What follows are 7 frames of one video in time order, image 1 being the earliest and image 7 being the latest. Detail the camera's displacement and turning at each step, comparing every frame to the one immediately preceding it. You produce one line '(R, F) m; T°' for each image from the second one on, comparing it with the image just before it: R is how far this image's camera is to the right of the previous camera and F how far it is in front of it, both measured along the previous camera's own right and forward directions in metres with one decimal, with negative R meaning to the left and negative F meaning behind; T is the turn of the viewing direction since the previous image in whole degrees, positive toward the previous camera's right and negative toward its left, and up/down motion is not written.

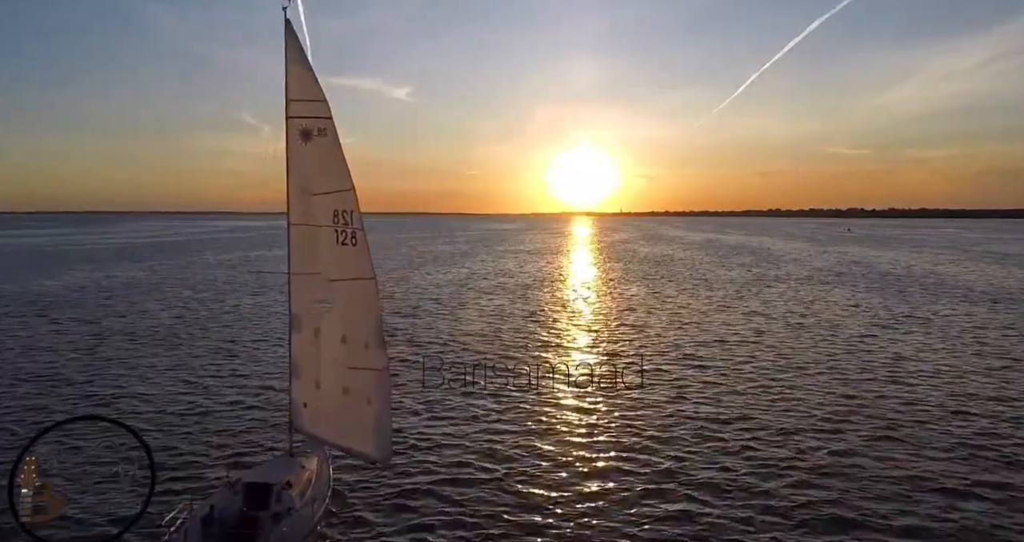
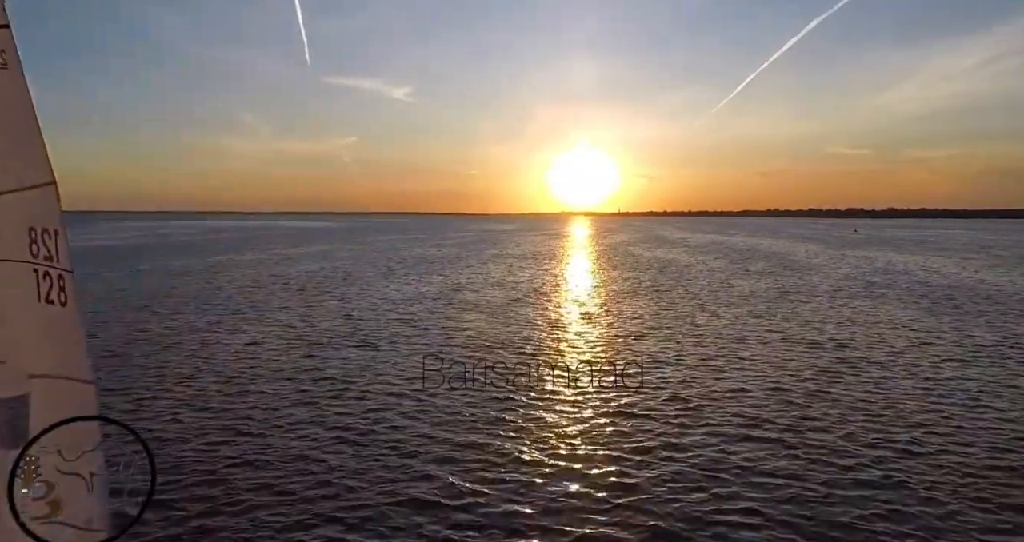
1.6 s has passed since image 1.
(+0.7, +5.9) m; 0°
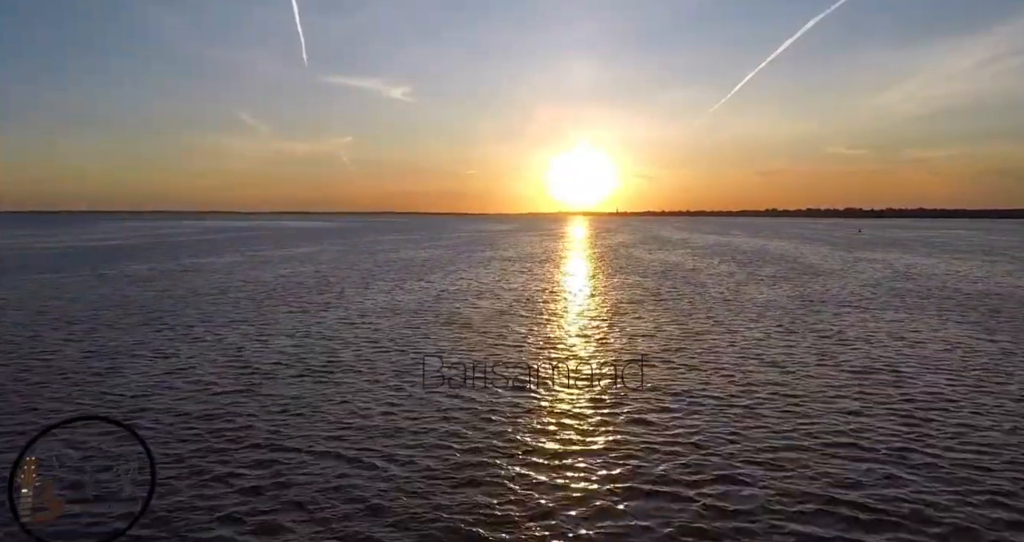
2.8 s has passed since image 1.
(+0.5, +4.2) m; 0°
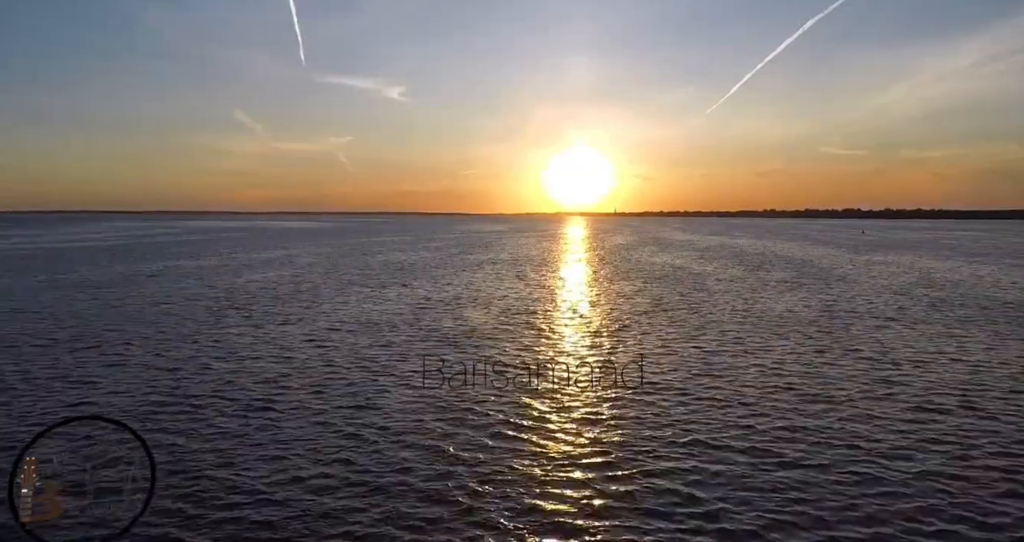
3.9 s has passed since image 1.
(+0.3, +3.9) m; 0°
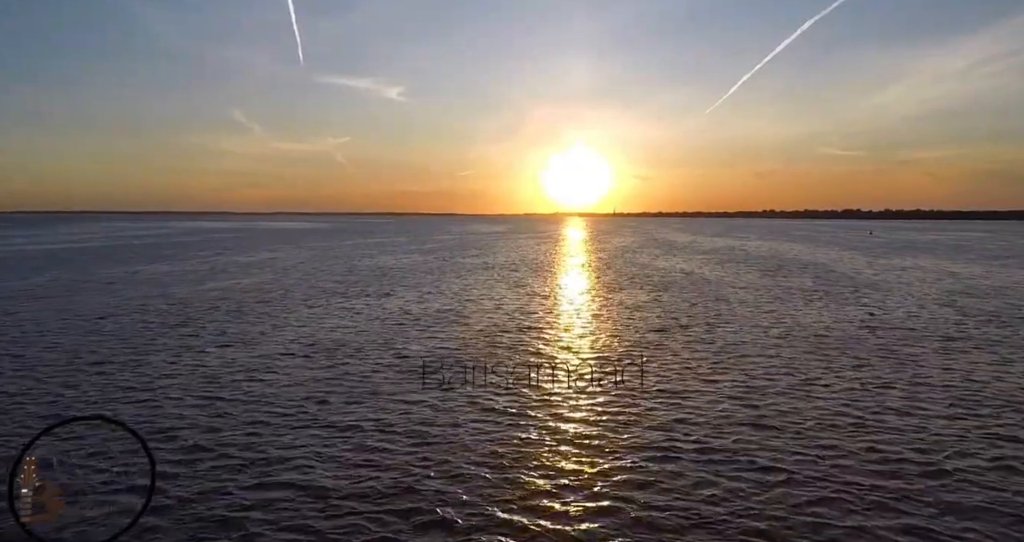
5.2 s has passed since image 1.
(+0.2, +4.9) m; 0°
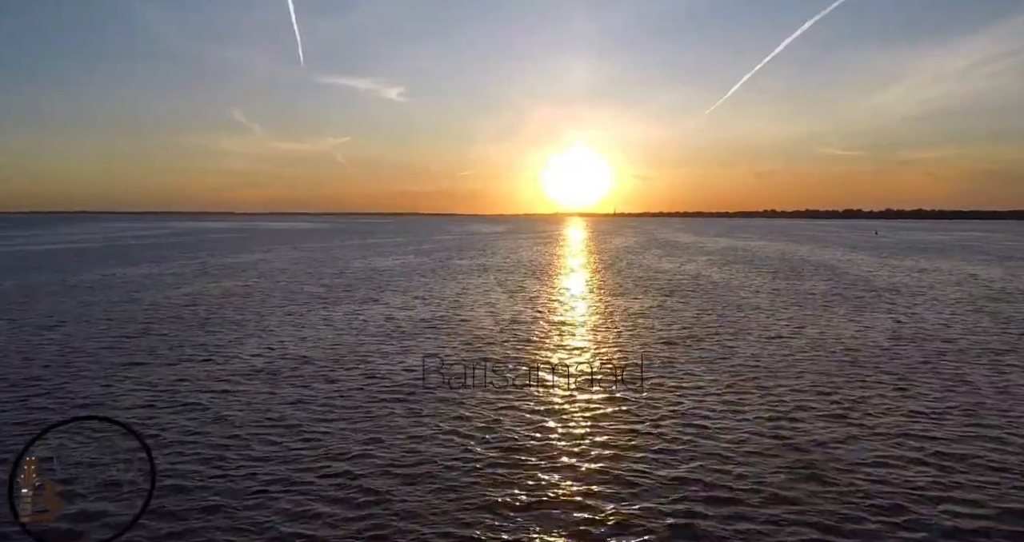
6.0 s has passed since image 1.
(+0.1, +2.8) m; 0°
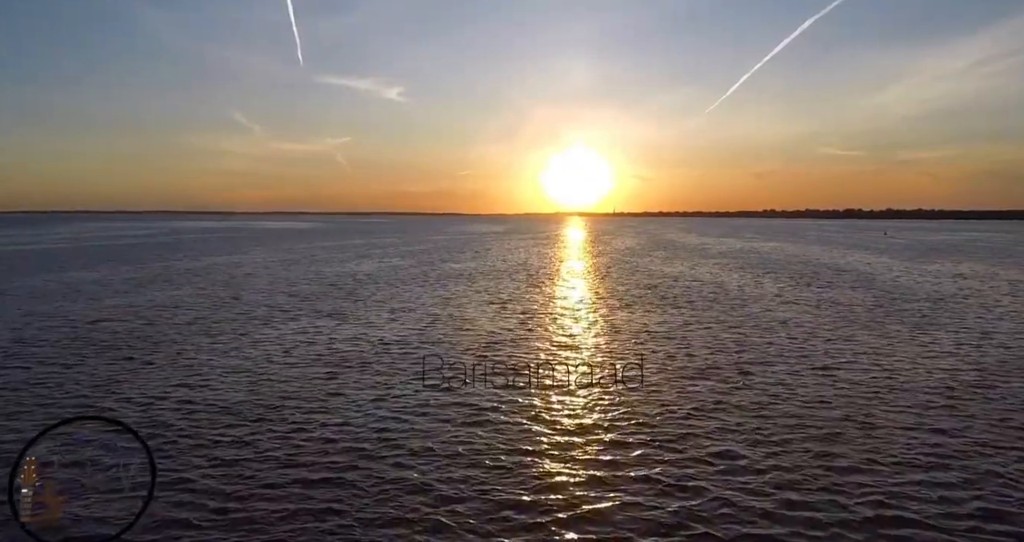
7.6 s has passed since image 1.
(+0.5, +5.7) m; 0°
